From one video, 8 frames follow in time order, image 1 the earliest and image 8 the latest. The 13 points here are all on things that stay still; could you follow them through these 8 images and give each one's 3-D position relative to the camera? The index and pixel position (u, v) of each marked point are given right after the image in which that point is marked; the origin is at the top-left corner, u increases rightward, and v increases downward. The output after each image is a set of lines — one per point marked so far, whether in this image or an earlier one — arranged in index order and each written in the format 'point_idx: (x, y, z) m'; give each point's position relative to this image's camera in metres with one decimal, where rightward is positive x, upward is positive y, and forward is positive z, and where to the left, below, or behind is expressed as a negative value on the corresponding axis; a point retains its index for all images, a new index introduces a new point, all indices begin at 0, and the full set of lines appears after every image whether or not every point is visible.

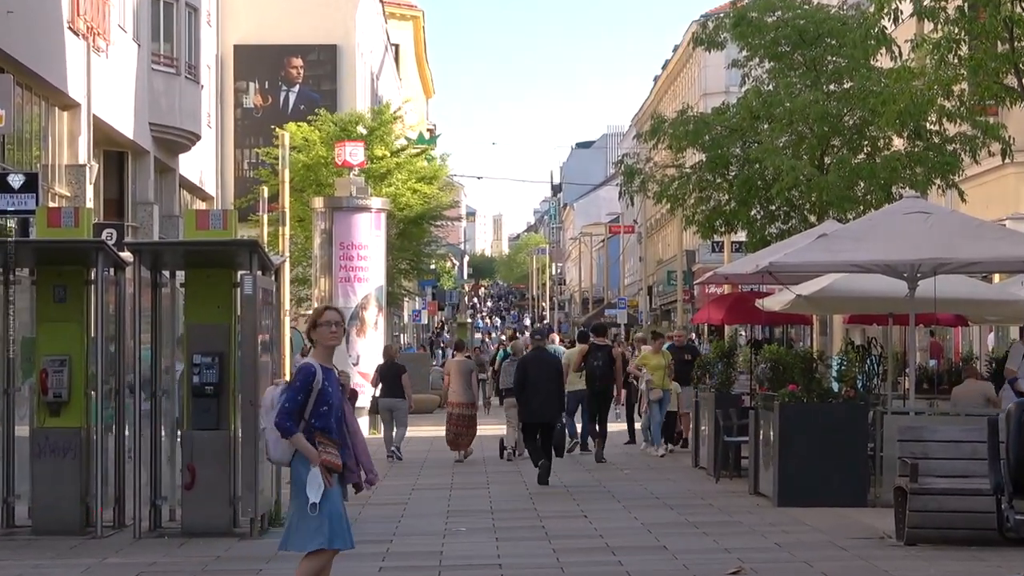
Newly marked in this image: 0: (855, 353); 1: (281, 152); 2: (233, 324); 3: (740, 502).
0: (+3.7, -0.7, +18.2) m
1: (-2.3, +1.4, +16.8) m
2: (-2.8, -0.4, +17.0) m
3: (+2.3, -2.2, +17.3) m
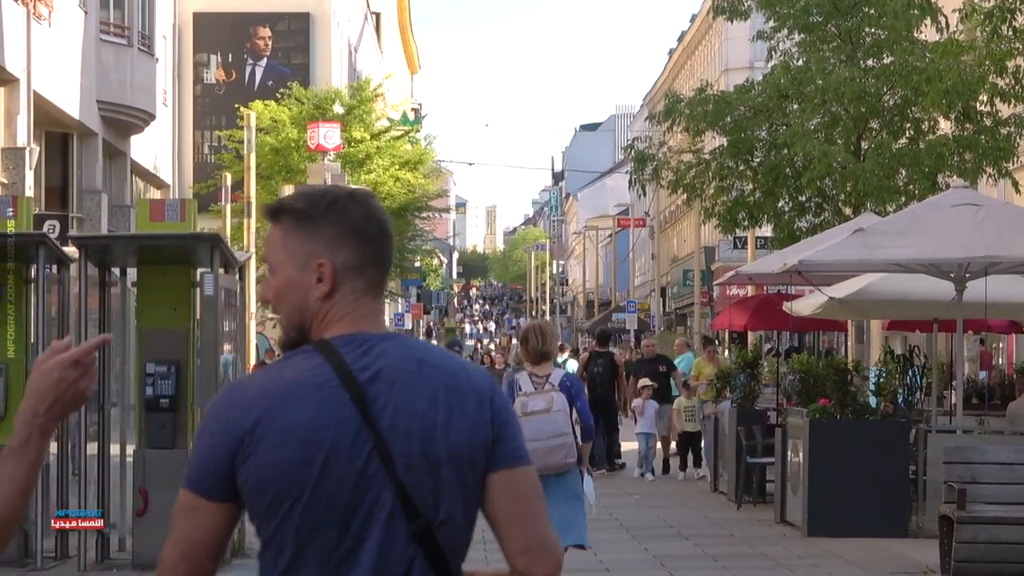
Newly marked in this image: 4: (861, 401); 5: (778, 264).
0: (+3.7, -0.7, +16.2) m
1: (-2.3, +1.4, +14.9) m
2: (-2.8, -0.4, +15.0) m
3: (+2.3, -2.2, +15.3) m
4: (+3.1, -1.0, +15.1) m
5: (+2.4, +0.2, +15.3) m
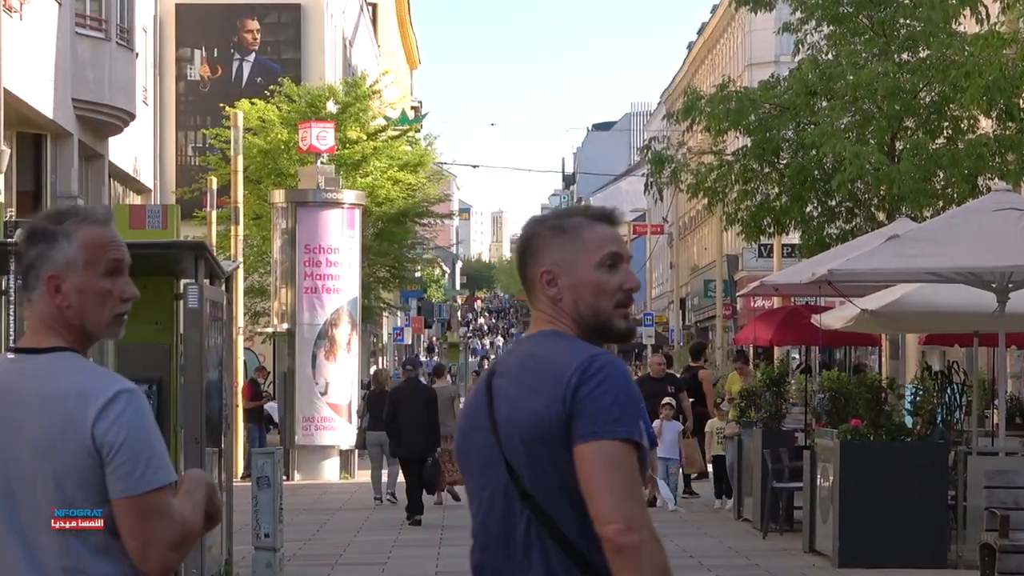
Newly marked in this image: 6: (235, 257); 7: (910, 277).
0: (+3.7, -0.8, +15.1) m
1: (-2.3, +1.3, +13.8) m
2: (-2.8, -0.5, +14.0) m
3: (+2.3, -2.3, +14.2) m
4: (+3.2, -1.1, +14.0) m
5: (+2.5, +0.1, +14.2) m
6: (-2.5, +0.3, +14.9) m
7: (+3.3, +0.1, +13.9) m
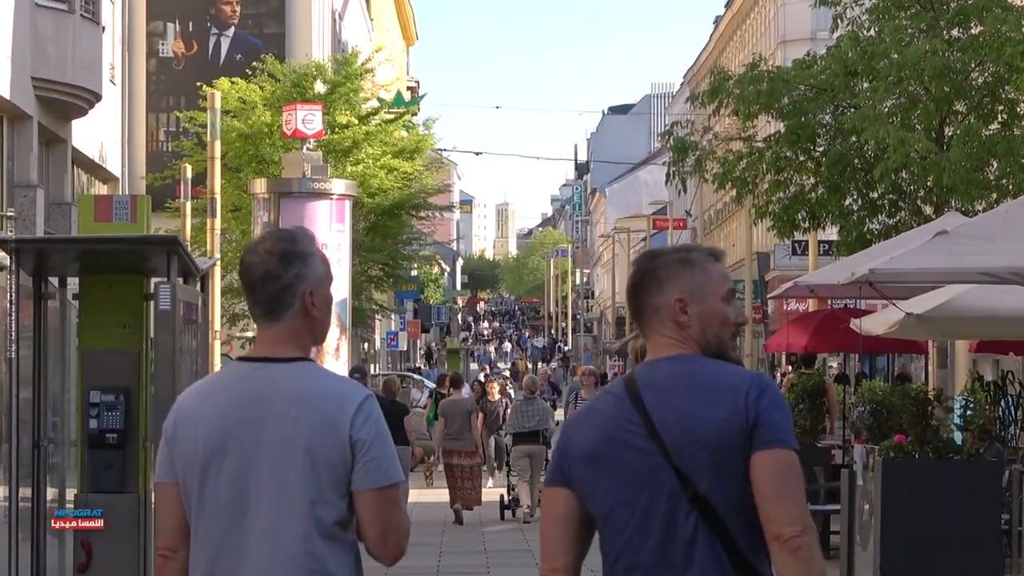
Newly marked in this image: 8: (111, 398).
0: (+3.8, -0.8, +13.7) m
1: (-2.2, +1.3, +12.5) m
2: (-2.7, -0.5, +12.6) m
3: (+2.4, -2.3, +12.8) m
4: (+3.2, -1.1, +12.6) m
5: (+2.5, +0.1, +12.8) m
6: (-2.4, +0.3, +13.5) m
7: (+3.3, +0.1, +12.5) m
8: (-2.9, -0.8, +12.3) m
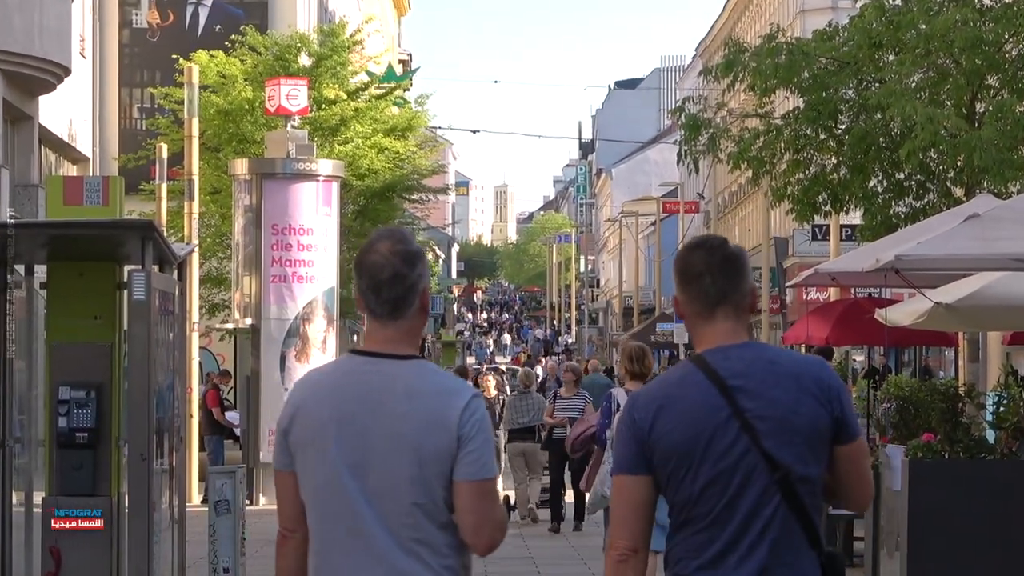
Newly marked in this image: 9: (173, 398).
0: (+3.8, -0.7, +12.8) m
1: (-2.2, +1.3, +11.7) m
2: (-2.7, -0.4, +11.8) m
3: (+2.4, -2.2, +11.9) m
4: (+3.2, -1.0, +11.8) m
5: (+2.5, +0.2, +12.0) m
6: (-2.4, +0.3, +12.7) m
7: (+3.3, +0.2, +11.7) m
8: (-2.9, -0.7, +11.5) m
9: (-2.4, -0.8, +11.9) m
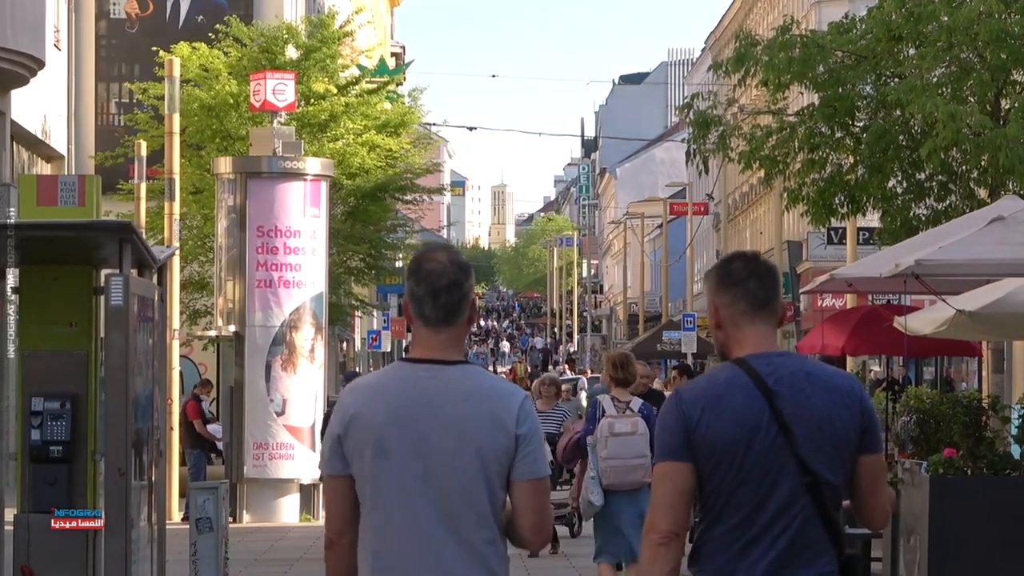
0: (+3.8, -0.8, +12.2) m
1: (-2.2, +1.3, +11.0) m
2: (-2.7, -0.4, +11.1) m
3: (+2.4, -2.3, +11.3) m
4: (+3.2, -1.1, +11.1) m
5: (+2.5, +0.2, +11.3) m
6: (-2.4, +0.3, +12.0) m
7: (+3.3, +0.1, +11.0) m
8: (-2.9, -0.8, +10.9) m
9: (-2.4, -0.8, +11.3) m
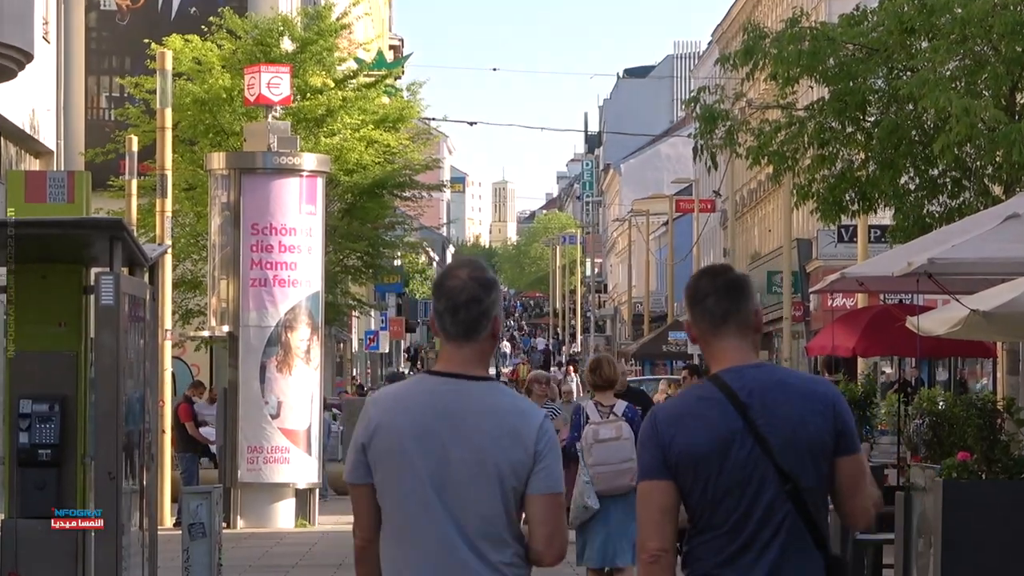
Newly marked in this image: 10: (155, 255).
0: (+3.8, -0.8, +11.9) m
1: (-2.2, +1.3, +10.7) m
2: (-2.7, -0.4, +10.8) m
3: (+2.4, -2.3, +11.0) m
4: (+3.2, -1.1, +10.8) m
5: (+2.5, +0.2, +11.0) m
6: (-2.4, +0.3, +11.7) m
7: (+3.3, +0.1, +10.7) m
8: (-2.9, -0.7, +10.6) m
9: (-2.4, -0.8, +11.0) m
10: (-2.3, +0.2, +10.9) m
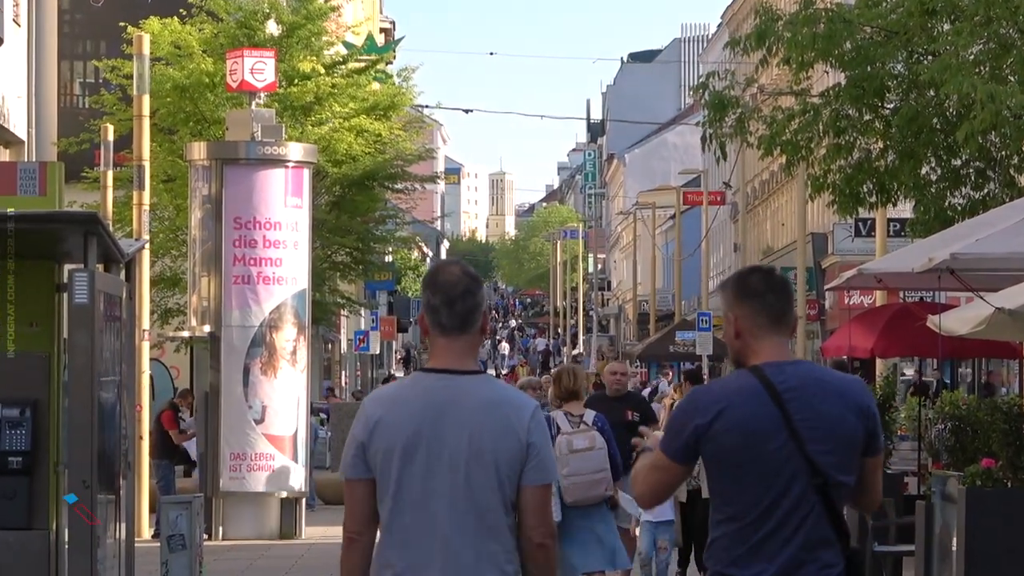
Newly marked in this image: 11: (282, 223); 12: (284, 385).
0: (+3.8, -0.8, +11.3) m
1: (-2.2, +1.3, +10.1) m
2: (-2.7, -0.4, +10.2) m
3: (+2.4, -2.2, +10.4) m
4: (+3.2, -1.0, +10.2) m
5: (+2.5, +0.2, +10.4) m
6: (-2.4, +0.3, +11.2) m
7: (+3.3, +0.1, +10.1) m
8: (-2.9, -0.7, +10.0) m
9: (-2.4, -0.8, +10.4) m
10: (-2.3, +0.2, +10.3) m
11: (-2.5, +0.7, +19.6) m
12: (-2.5, -1.1, +19.6) m
